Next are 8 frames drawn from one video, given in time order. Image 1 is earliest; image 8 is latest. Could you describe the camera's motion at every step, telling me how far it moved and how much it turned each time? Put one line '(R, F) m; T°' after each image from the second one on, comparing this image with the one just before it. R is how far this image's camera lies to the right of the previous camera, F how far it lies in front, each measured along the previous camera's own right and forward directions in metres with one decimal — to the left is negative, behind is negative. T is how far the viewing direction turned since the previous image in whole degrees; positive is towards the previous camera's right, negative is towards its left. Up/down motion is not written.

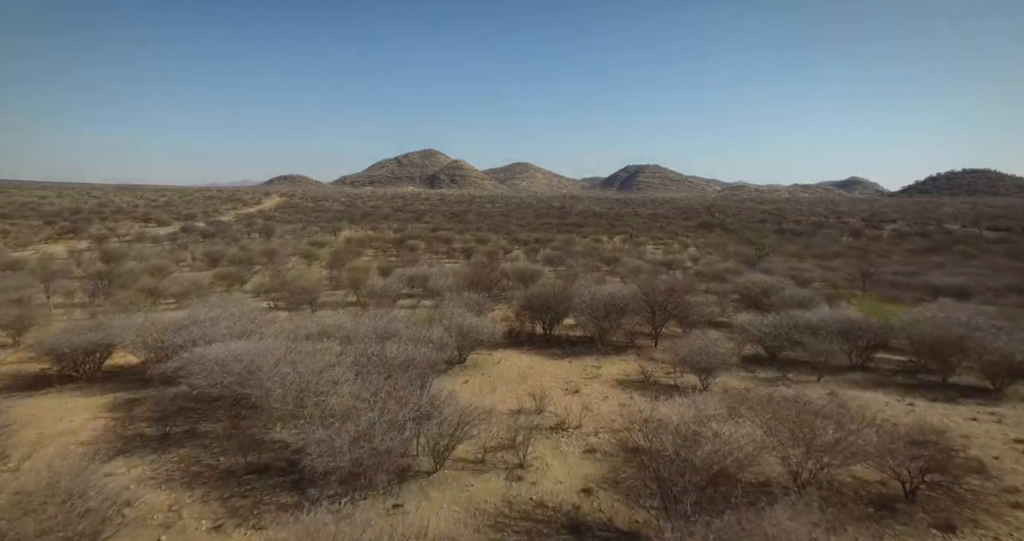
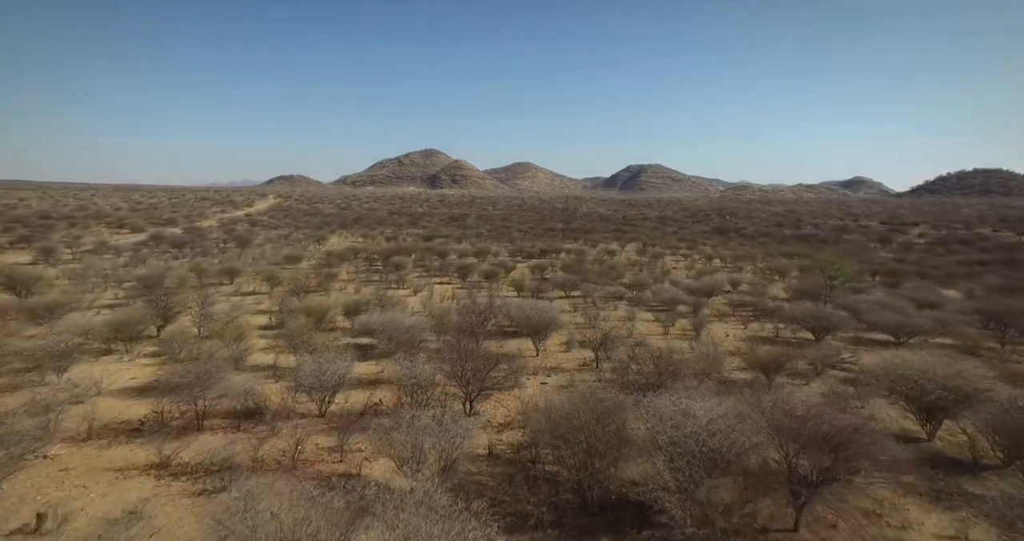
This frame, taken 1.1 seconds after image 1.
(-0.1, +3.9) m; 0°
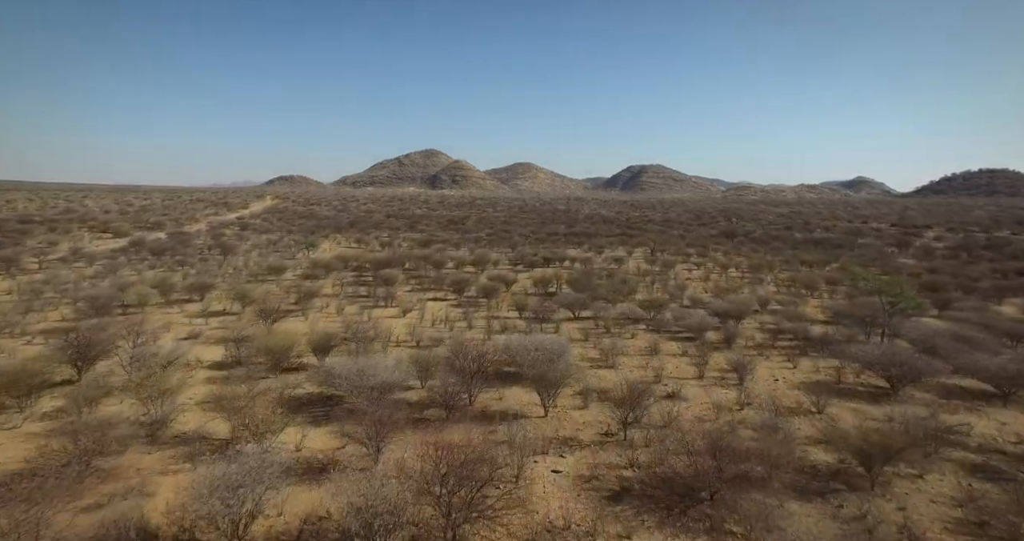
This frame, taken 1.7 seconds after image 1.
(0.0, +2.1) m; 0°
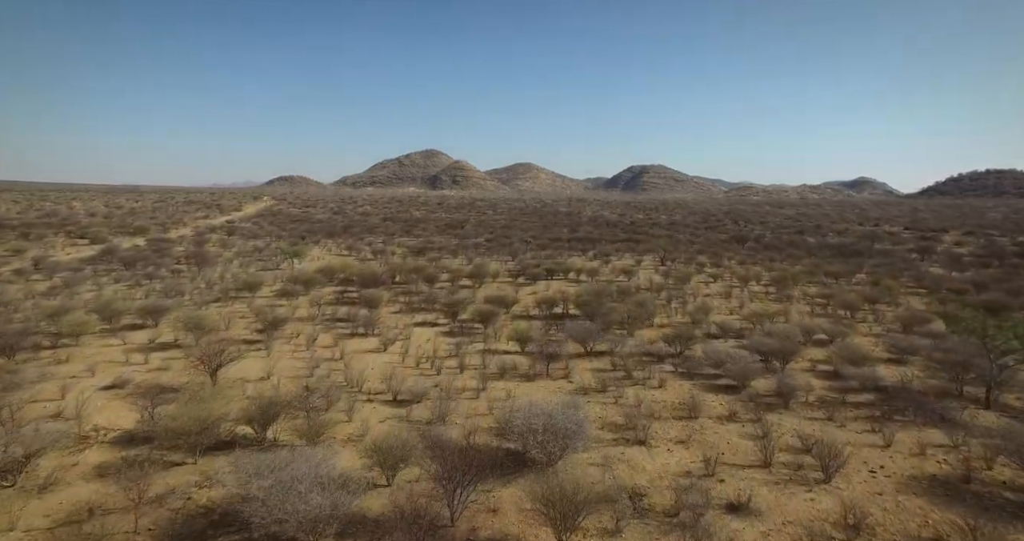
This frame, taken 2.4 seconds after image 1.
(0.0, +2.5) m; 0°
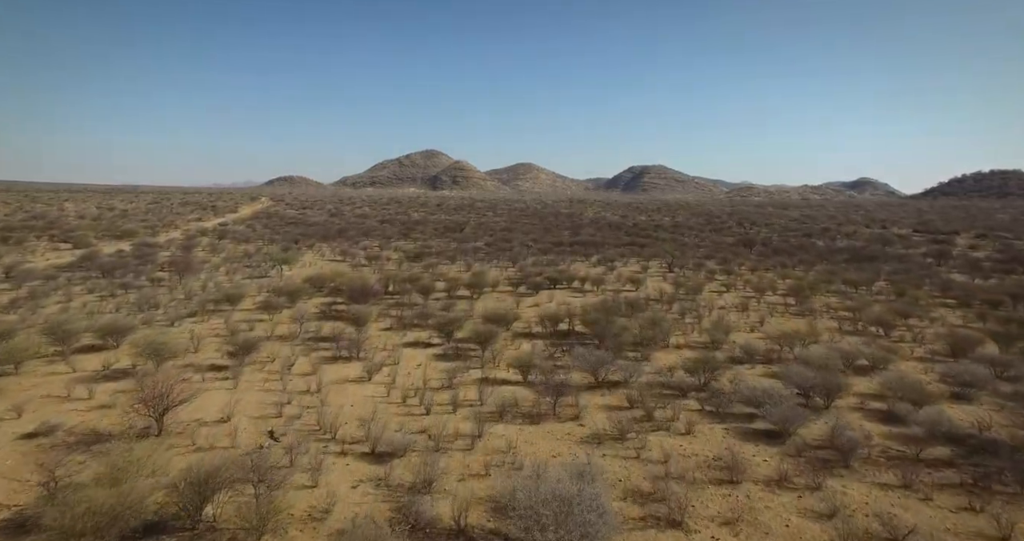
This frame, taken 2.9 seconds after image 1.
(0.0, +1.7) m; 0°
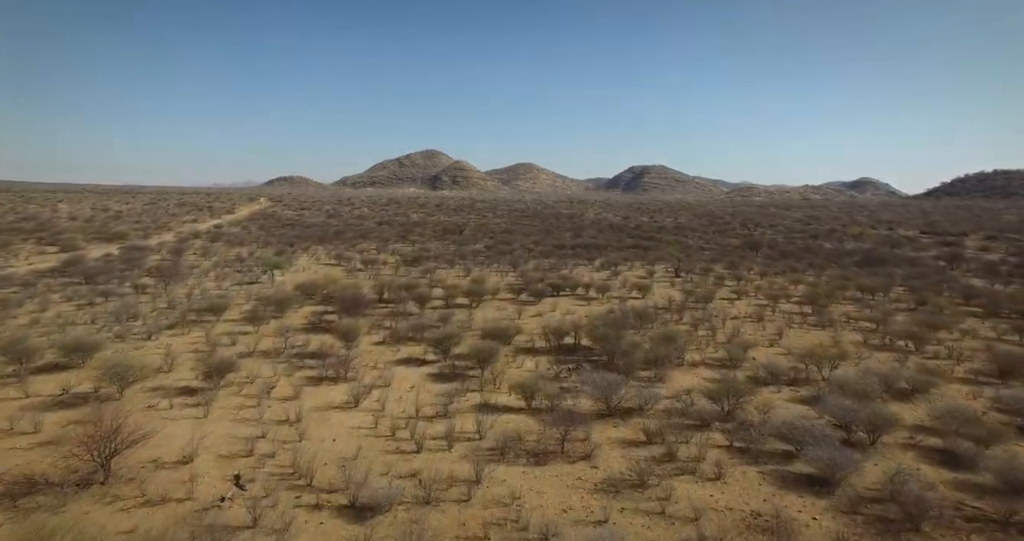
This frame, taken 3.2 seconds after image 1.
(0.0, +1.2) m; 0°
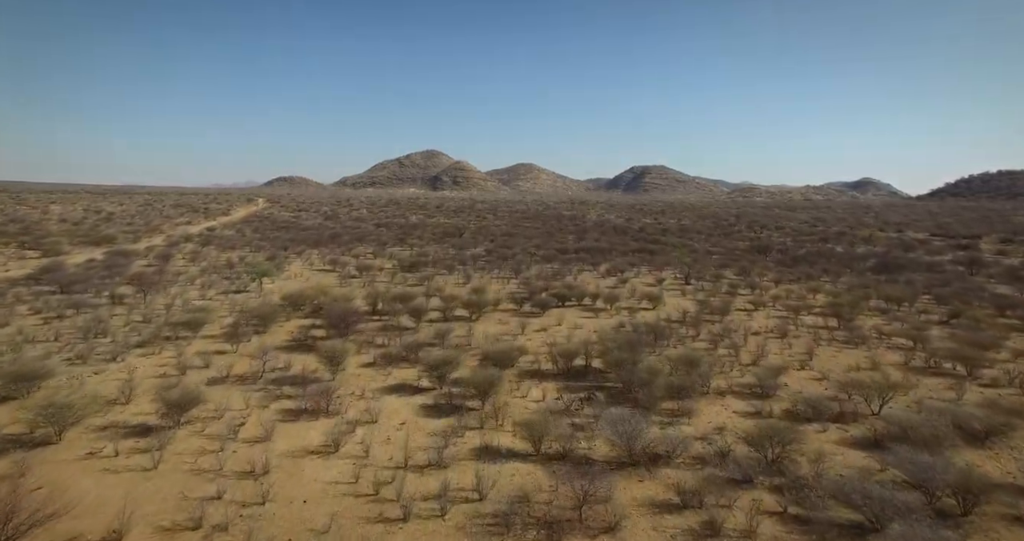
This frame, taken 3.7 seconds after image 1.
(-0.1, +1.6) m; 0°
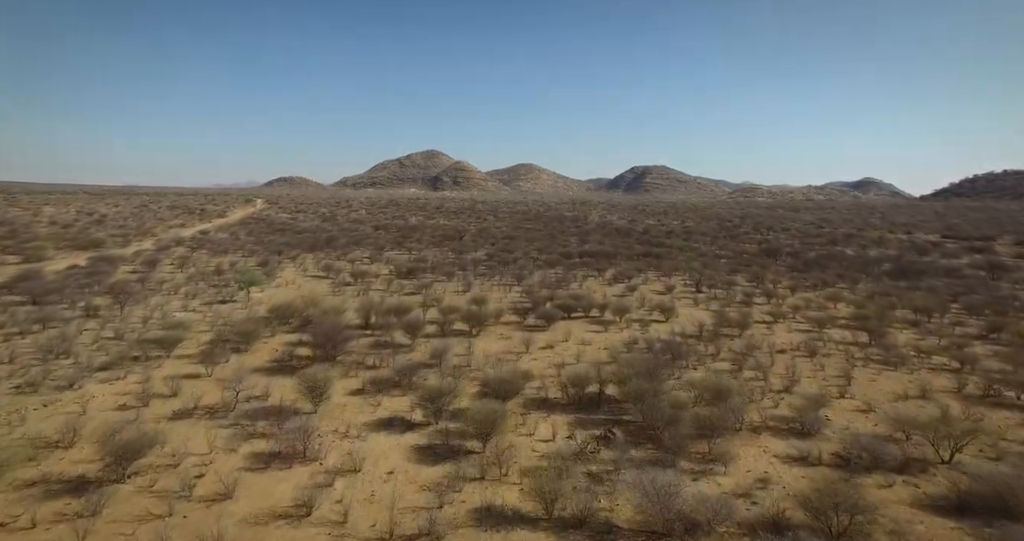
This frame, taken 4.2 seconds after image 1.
(-0.1, +1.6) m; 0°
